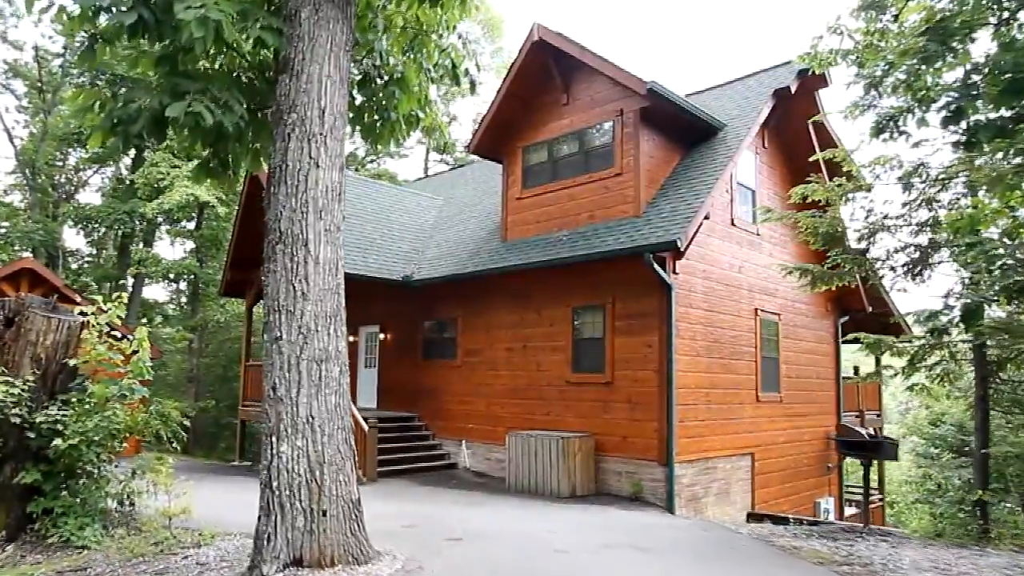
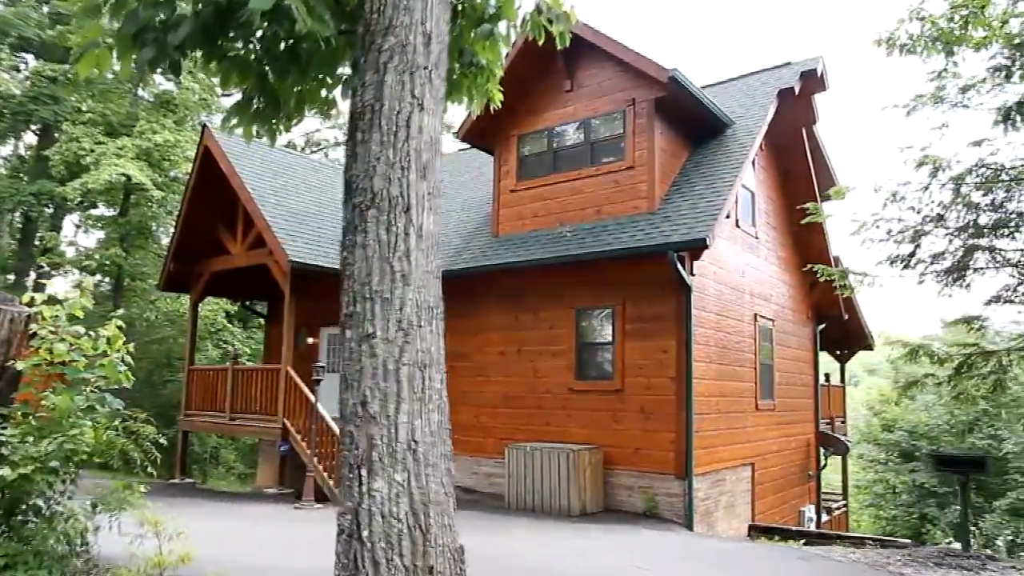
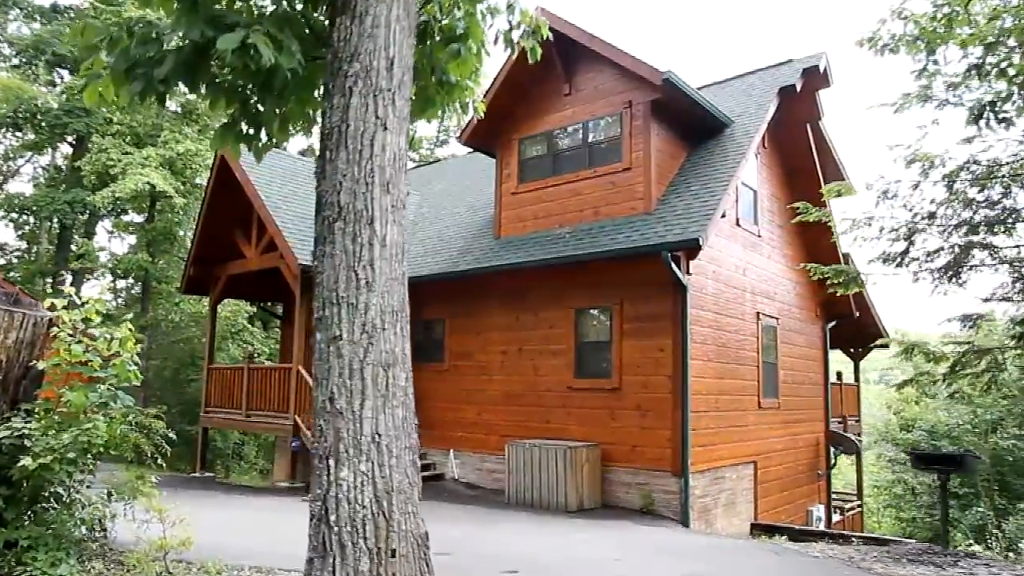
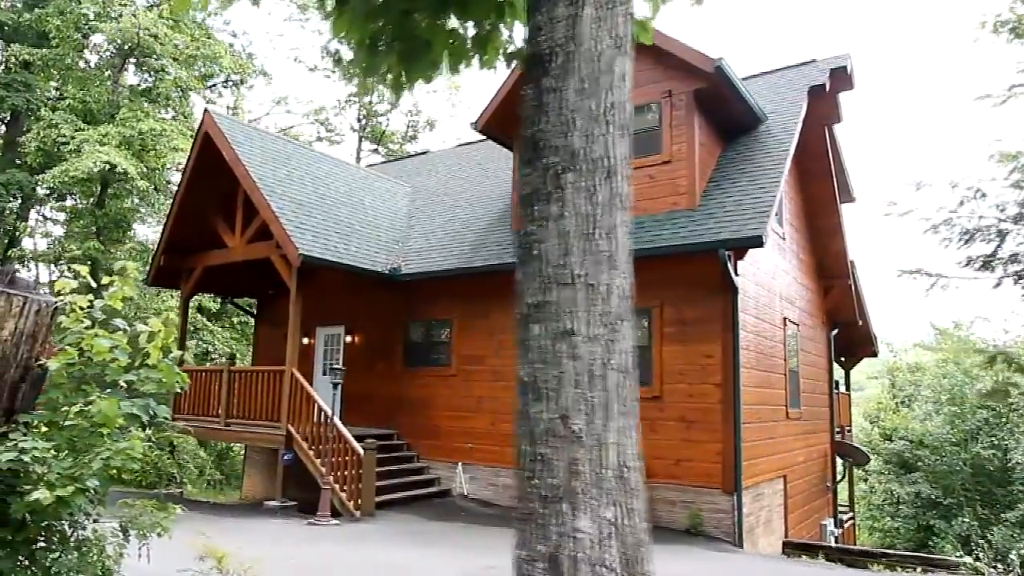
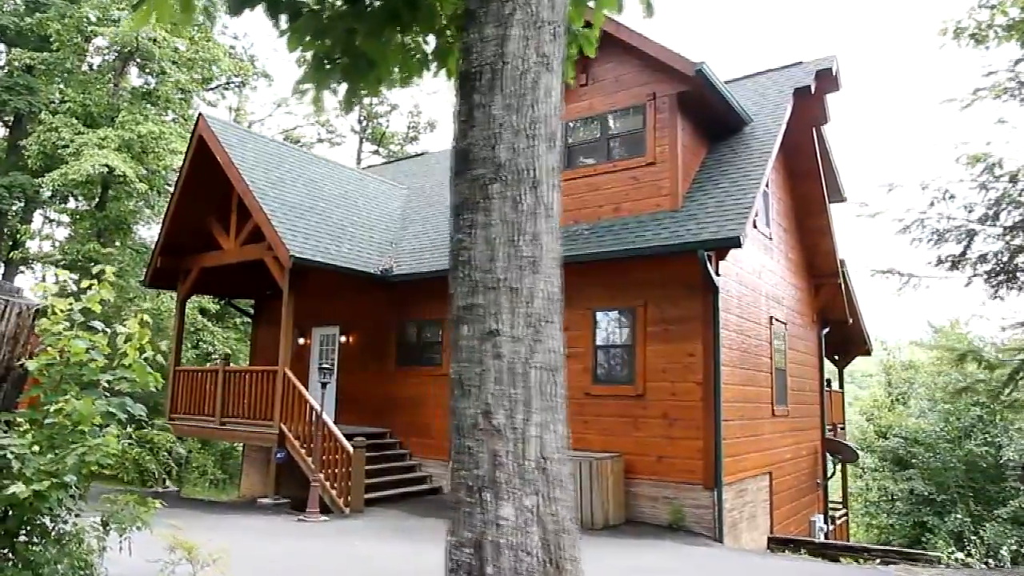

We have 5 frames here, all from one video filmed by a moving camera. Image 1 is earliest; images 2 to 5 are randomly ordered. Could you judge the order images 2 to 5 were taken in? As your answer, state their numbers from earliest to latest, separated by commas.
3, 2, 5, 4
